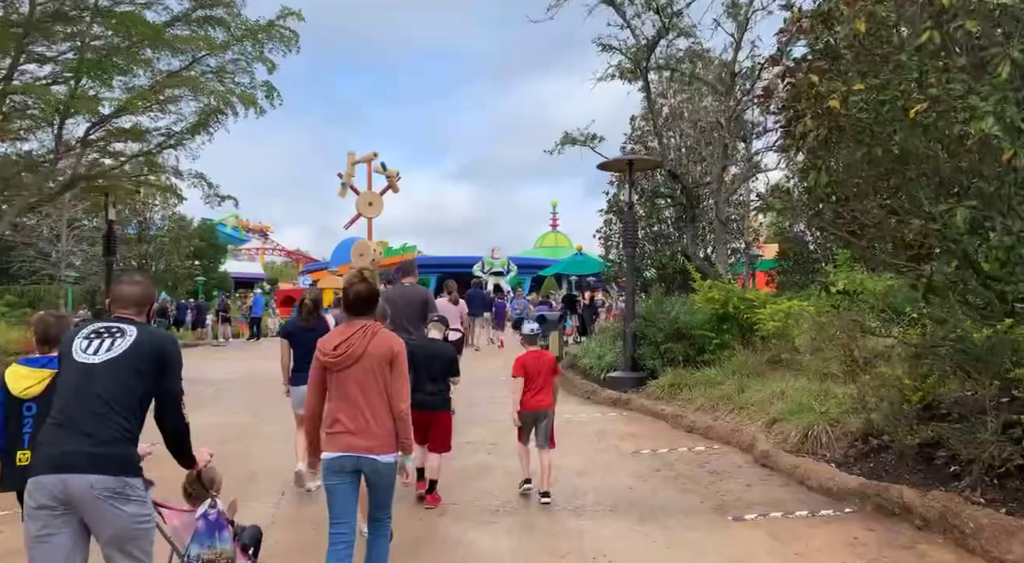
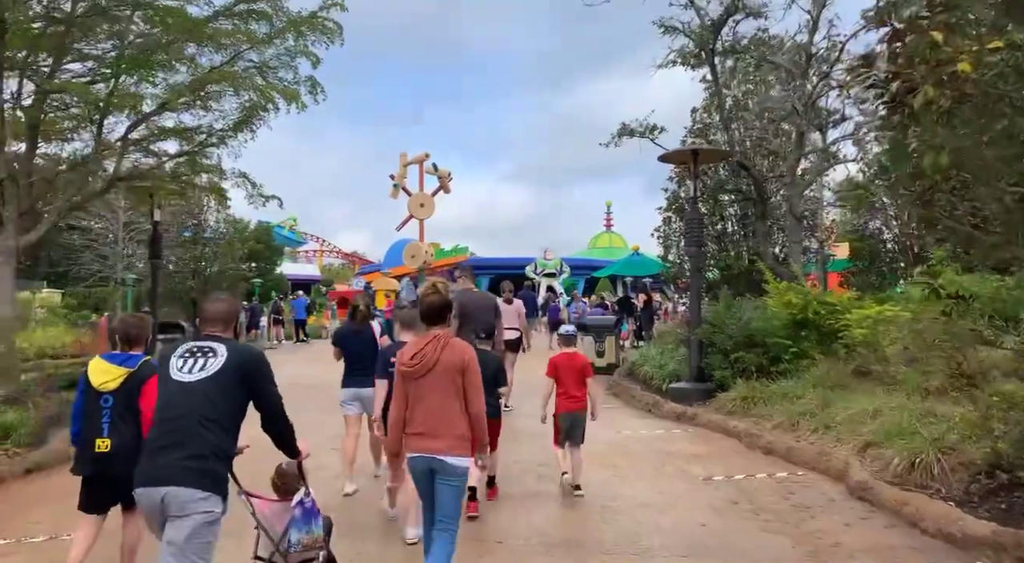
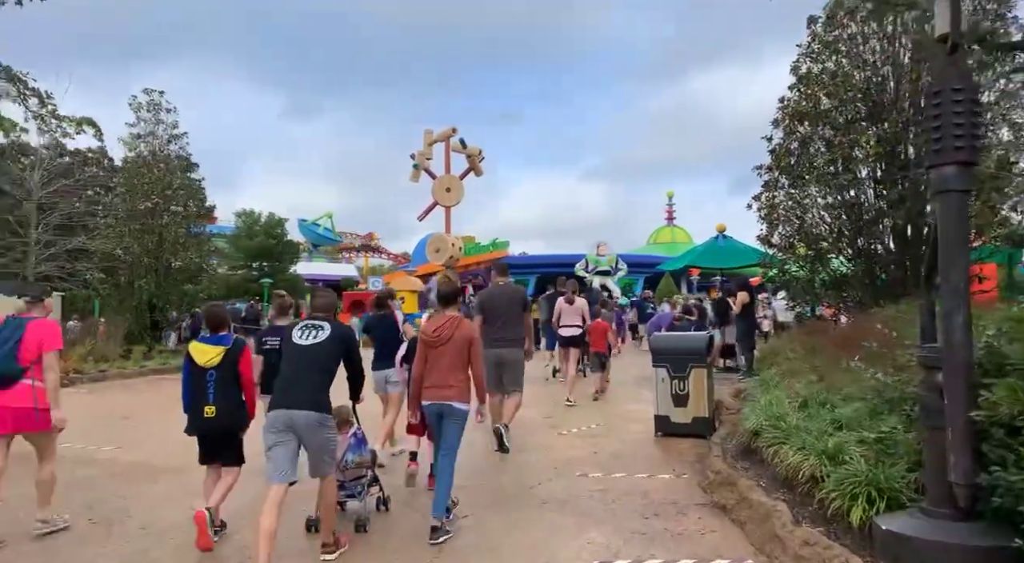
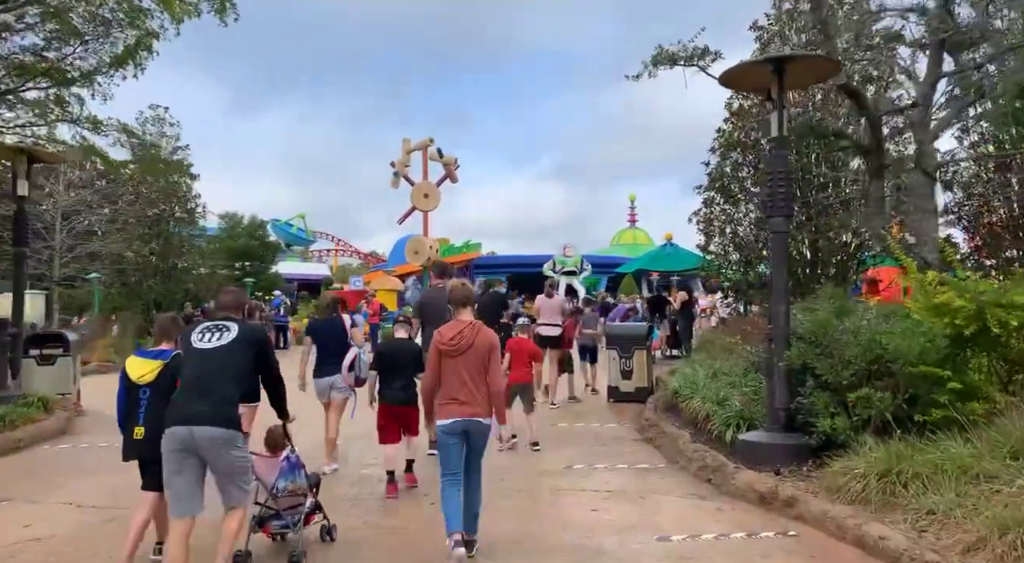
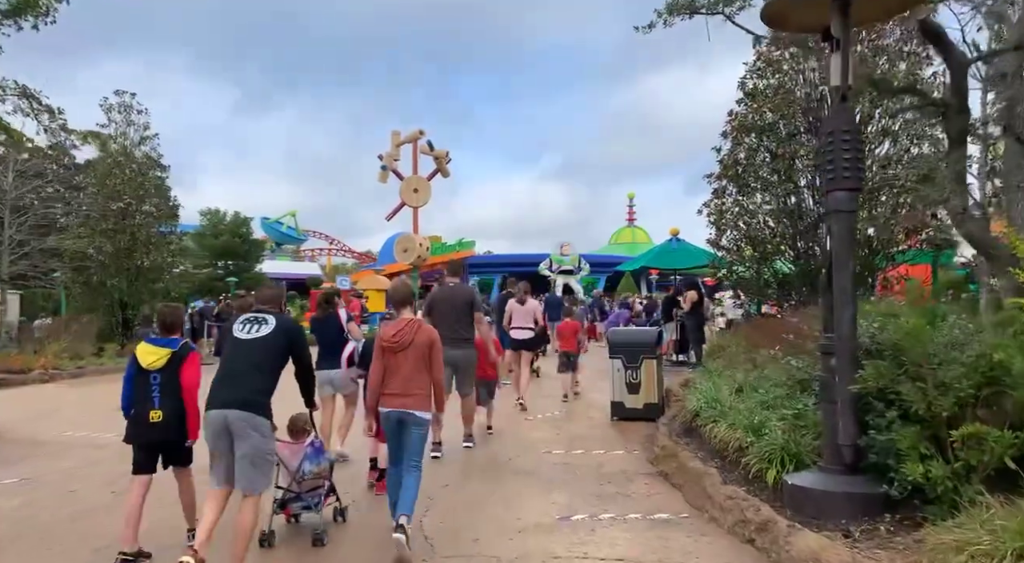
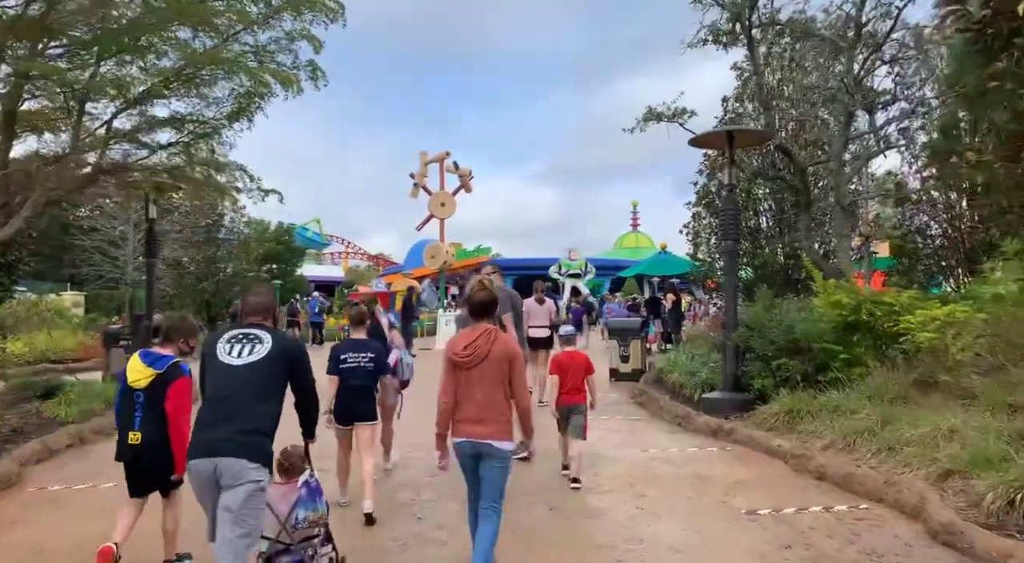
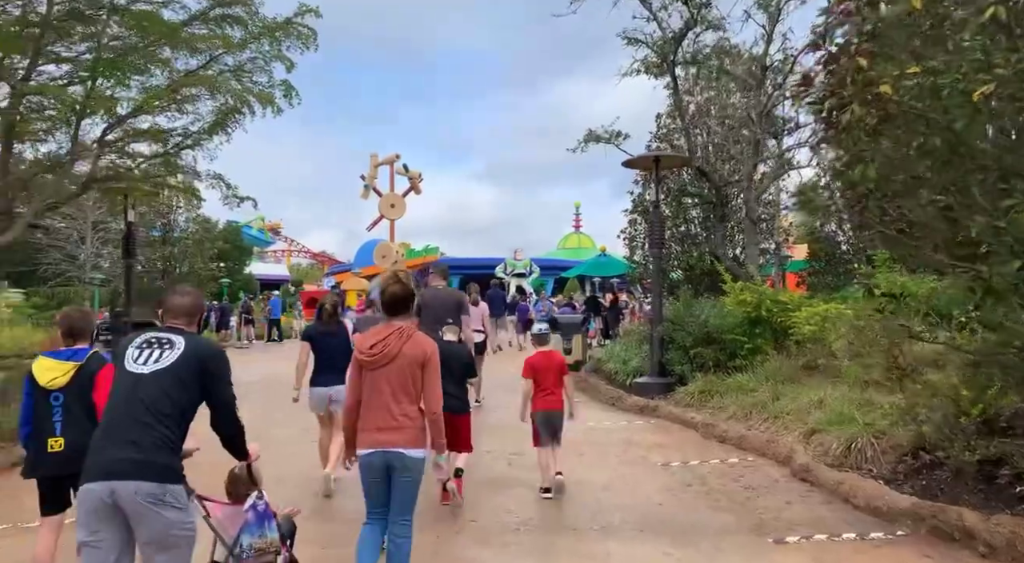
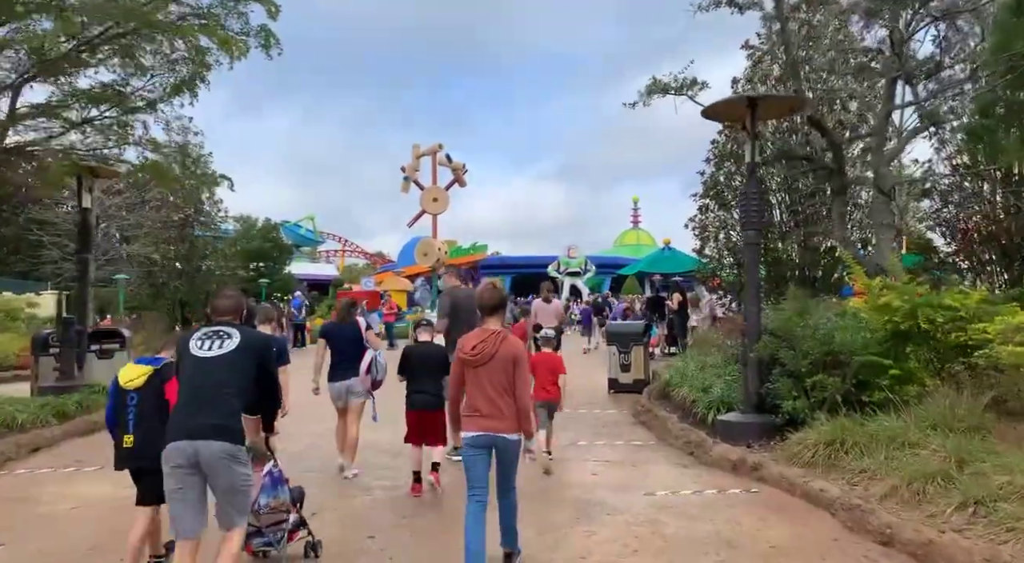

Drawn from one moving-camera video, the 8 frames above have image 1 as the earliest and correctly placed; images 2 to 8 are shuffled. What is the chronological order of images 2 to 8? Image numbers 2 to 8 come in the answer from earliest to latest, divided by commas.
7, 2, 6, 8, 4, 5, 3
